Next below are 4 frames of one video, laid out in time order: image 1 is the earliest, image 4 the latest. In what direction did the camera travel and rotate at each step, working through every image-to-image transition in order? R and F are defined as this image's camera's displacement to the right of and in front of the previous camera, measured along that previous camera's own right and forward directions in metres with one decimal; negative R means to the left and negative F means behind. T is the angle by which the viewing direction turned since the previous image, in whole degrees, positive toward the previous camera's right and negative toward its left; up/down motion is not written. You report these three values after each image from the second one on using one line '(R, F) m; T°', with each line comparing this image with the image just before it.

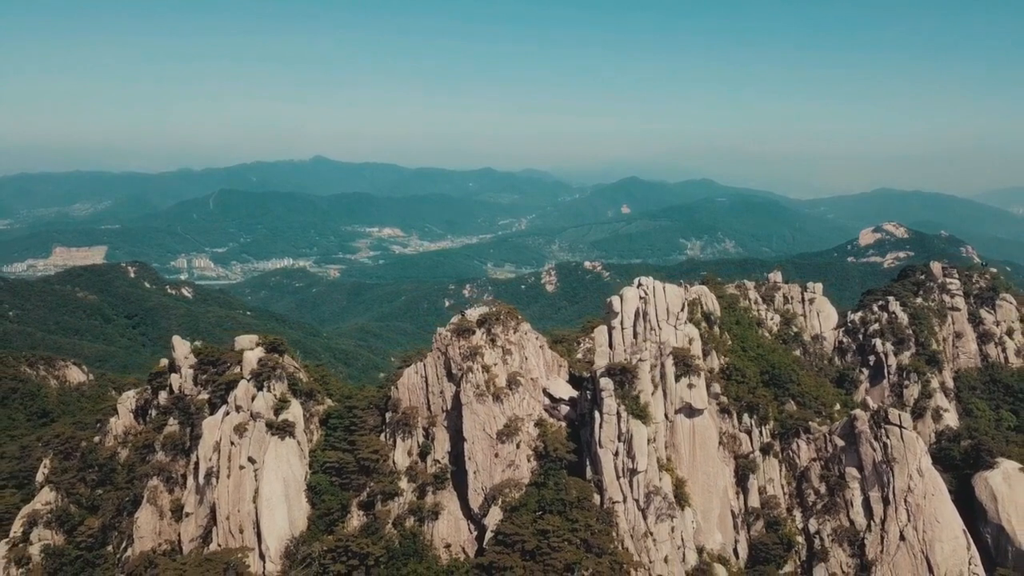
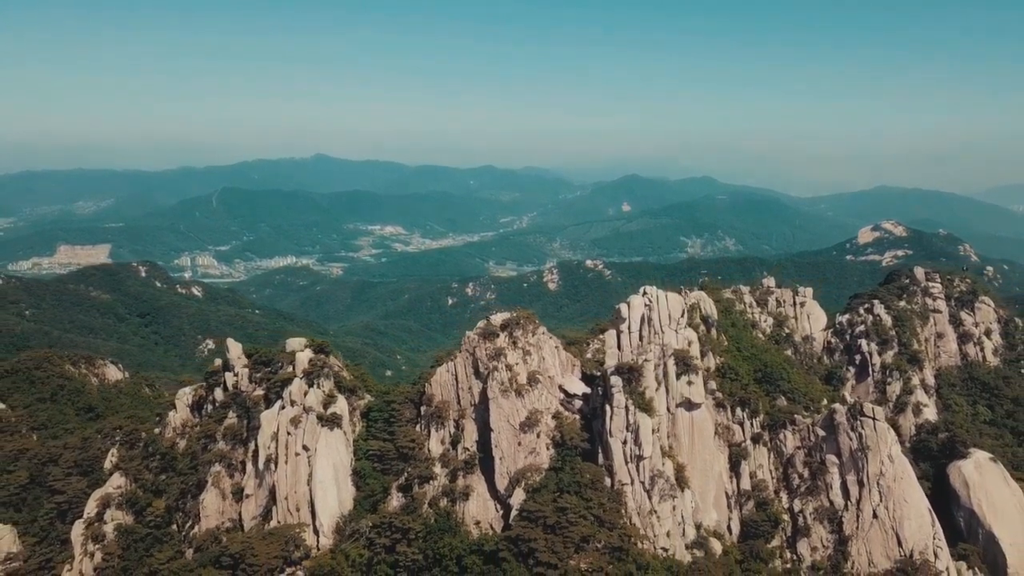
(-0.7, -2.9) m; 0°
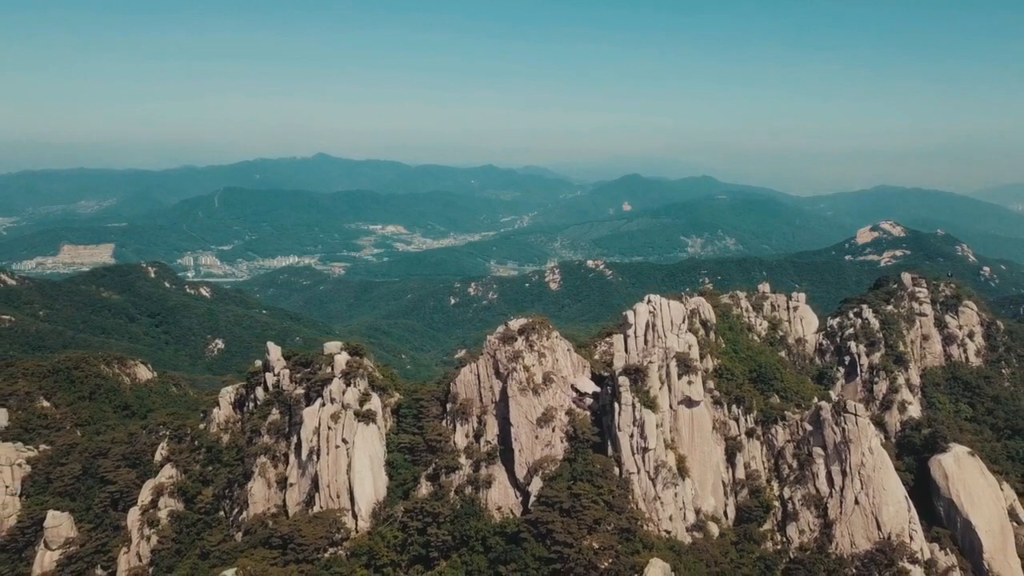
(-0.7, -2.6) m; 0°
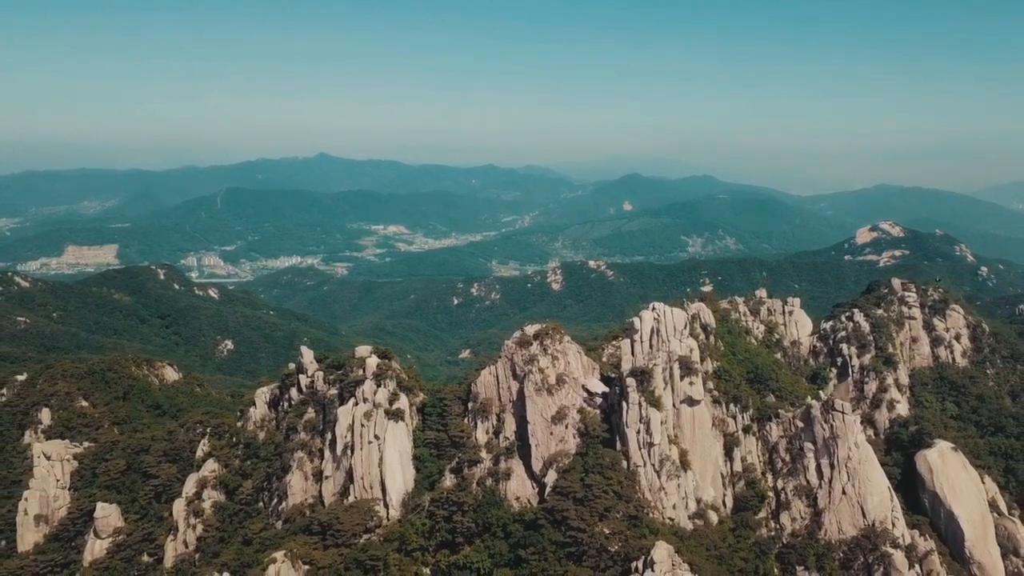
(-0.7, -2.5) m; 0°
